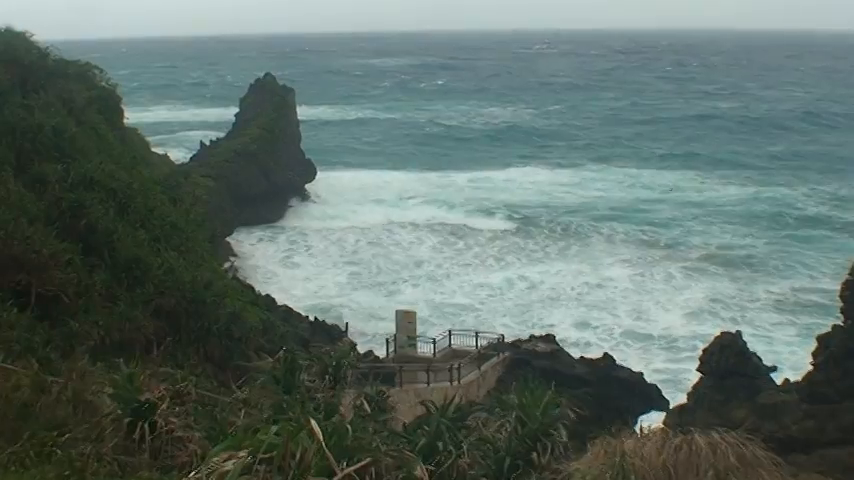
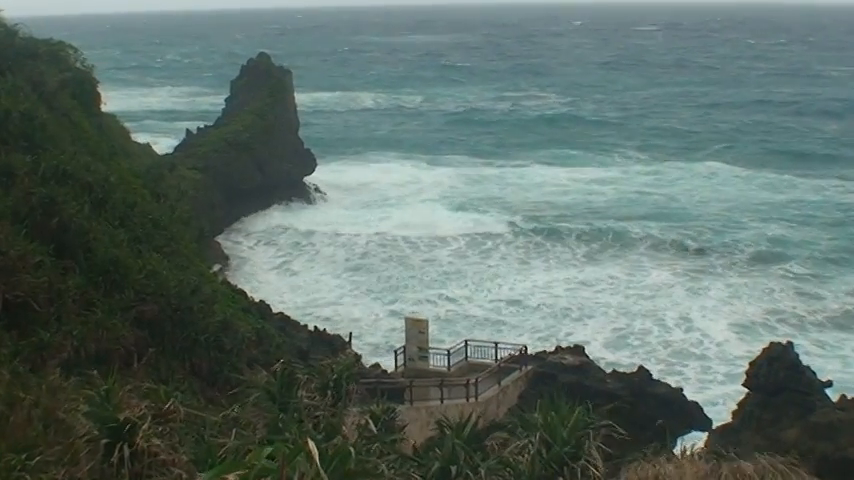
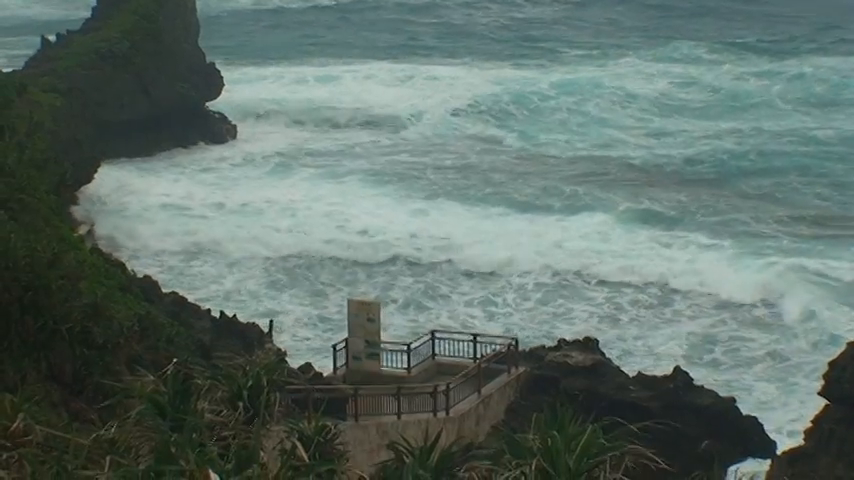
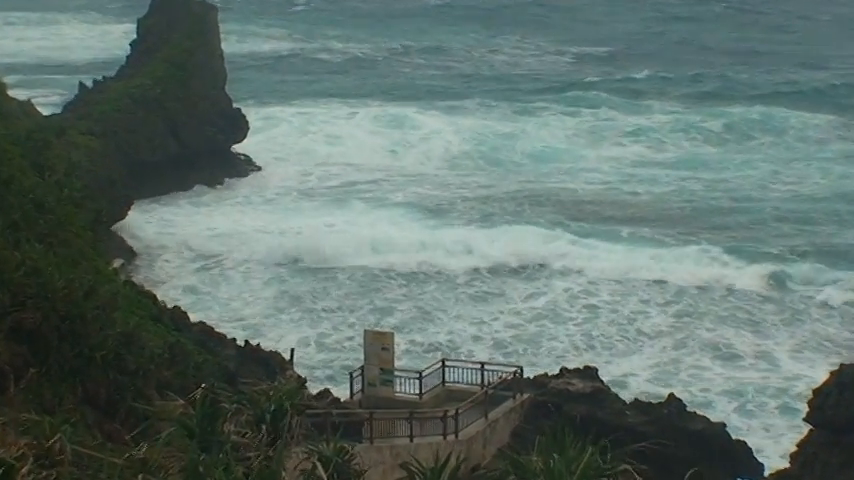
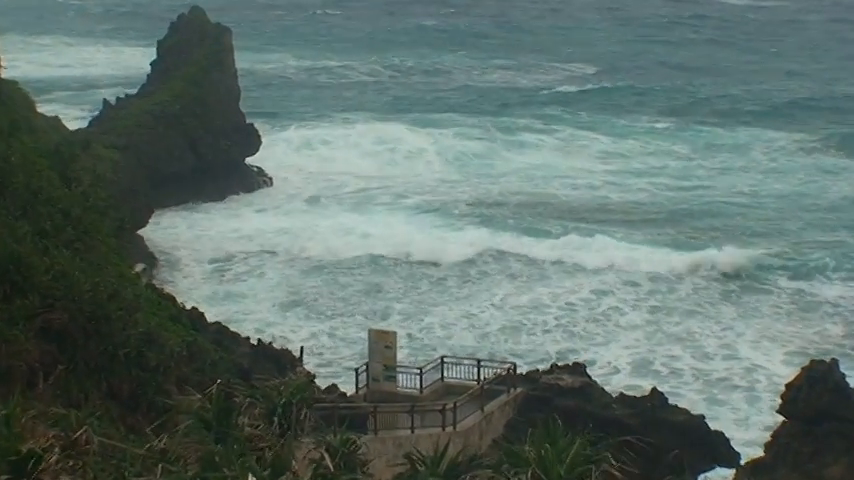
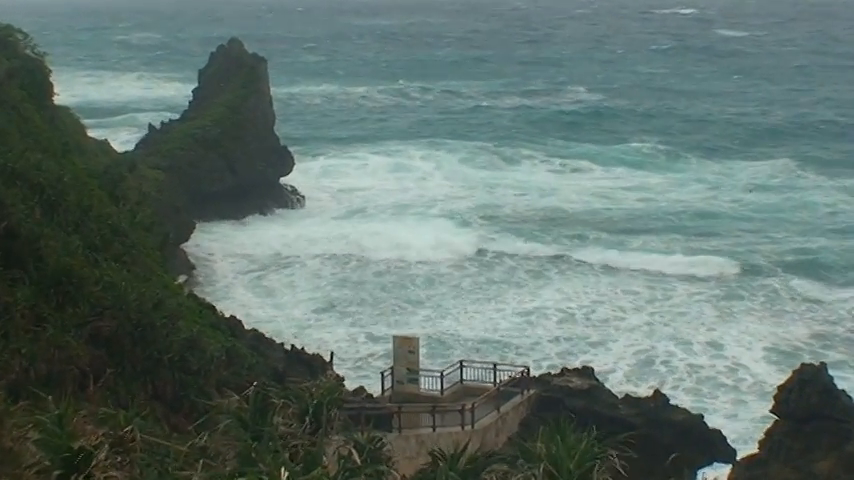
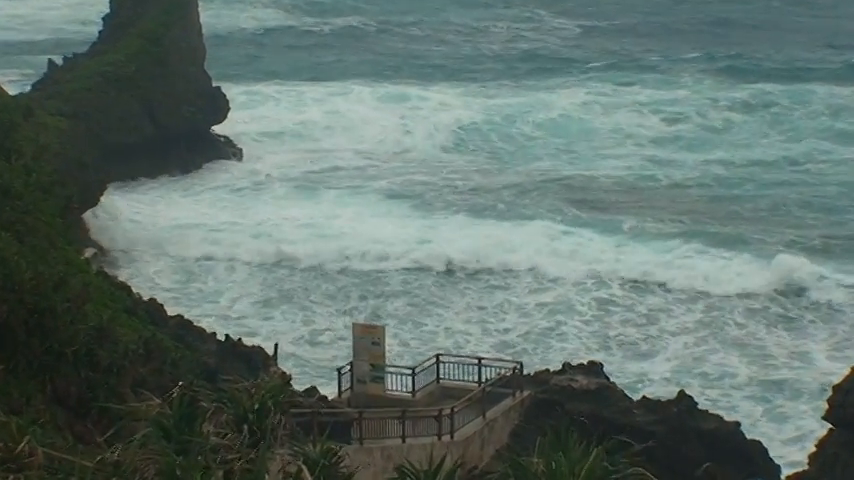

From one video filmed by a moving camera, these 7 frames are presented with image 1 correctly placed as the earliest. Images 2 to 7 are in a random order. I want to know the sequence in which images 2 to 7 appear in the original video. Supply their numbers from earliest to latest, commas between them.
2, 6, 5, 4, 7, 3
